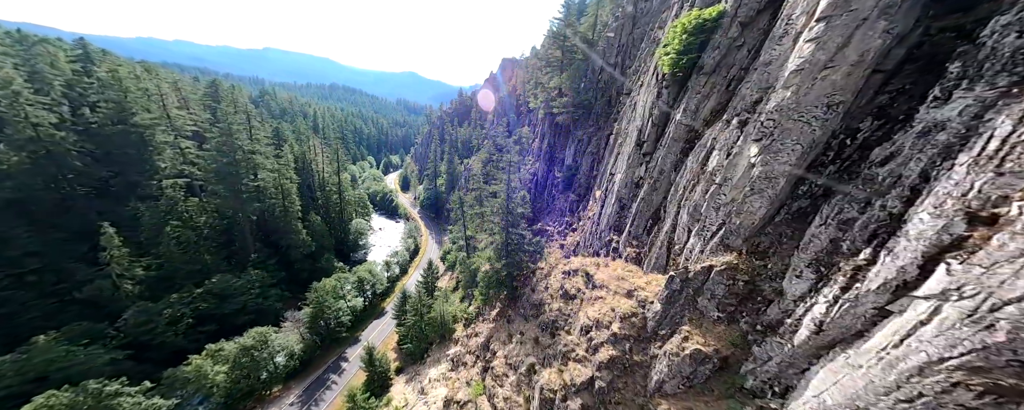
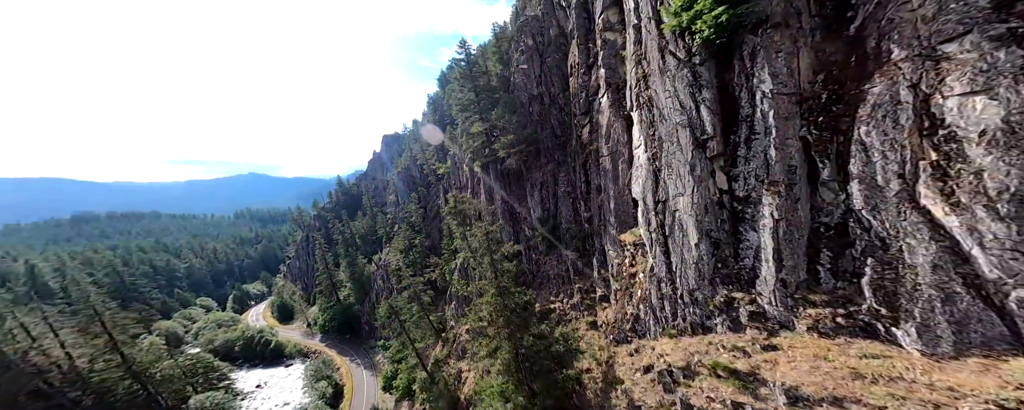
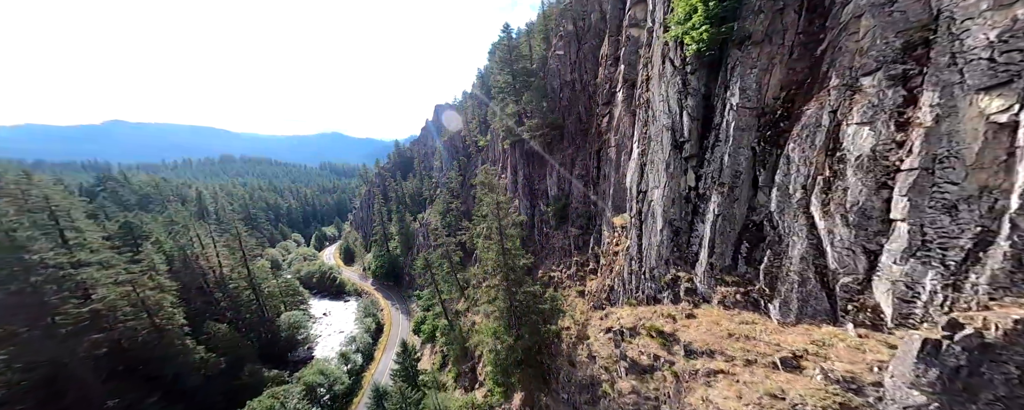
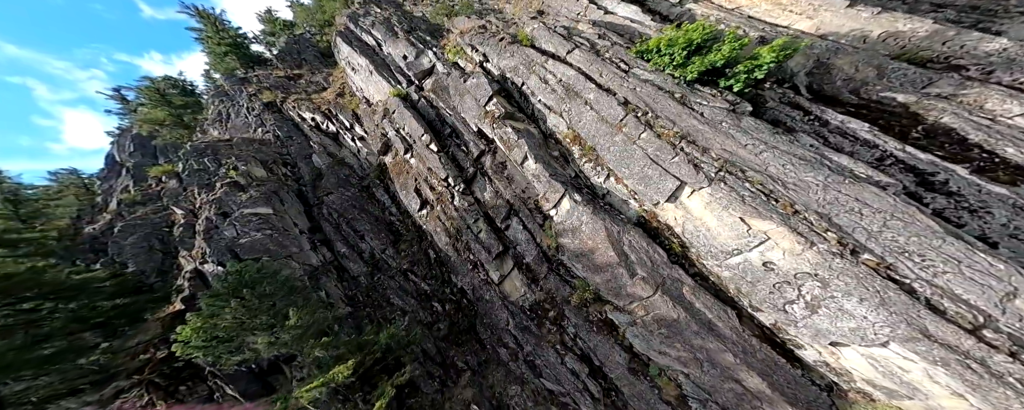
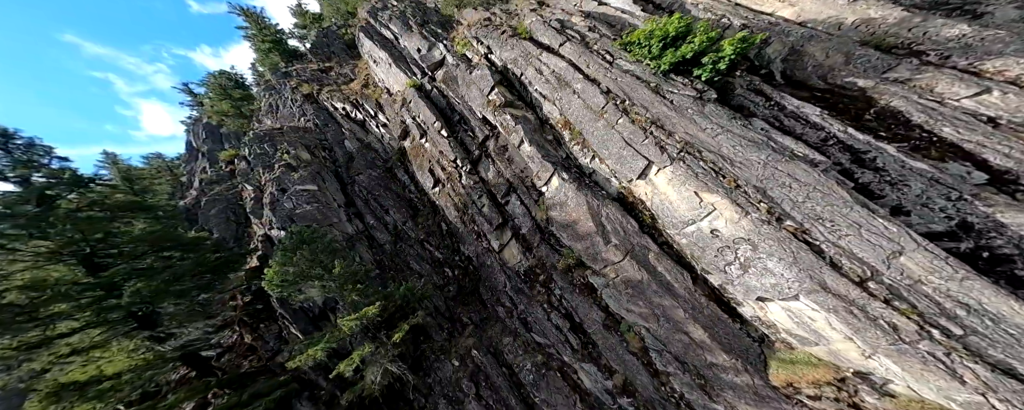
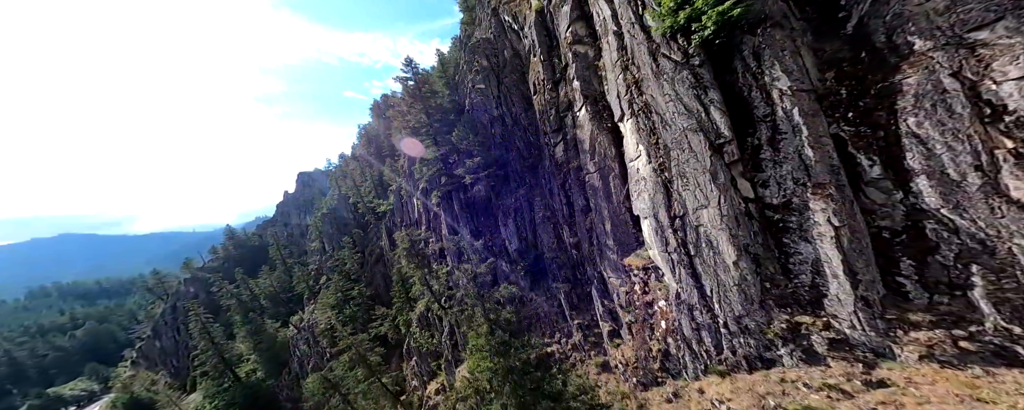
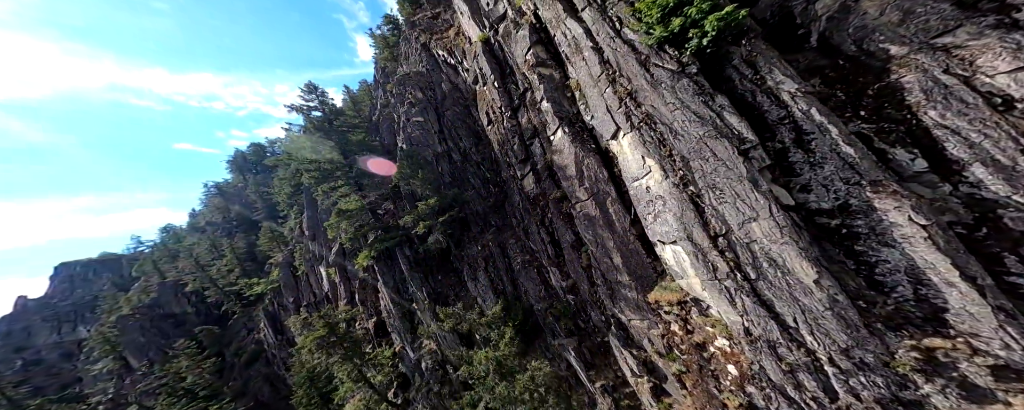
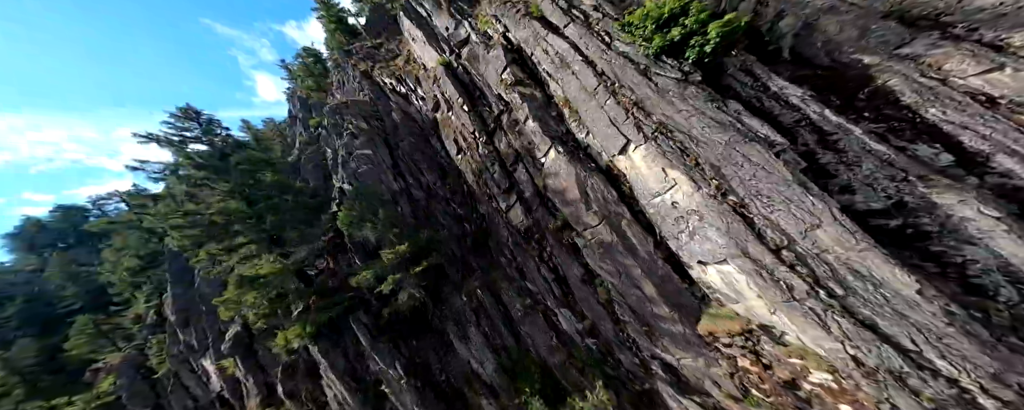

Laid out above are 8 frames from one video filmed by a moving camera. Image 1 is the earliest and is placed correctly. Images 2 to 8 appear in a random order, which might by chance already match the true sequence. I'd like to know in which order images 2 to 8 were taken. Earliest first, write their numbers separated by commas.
3, 2, 6, 7, 8, 5, 4
